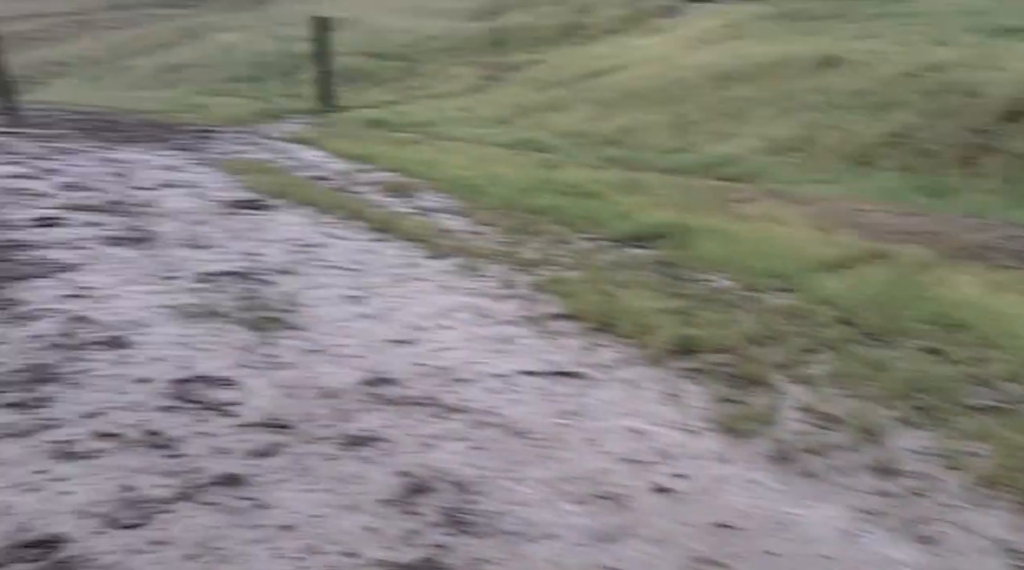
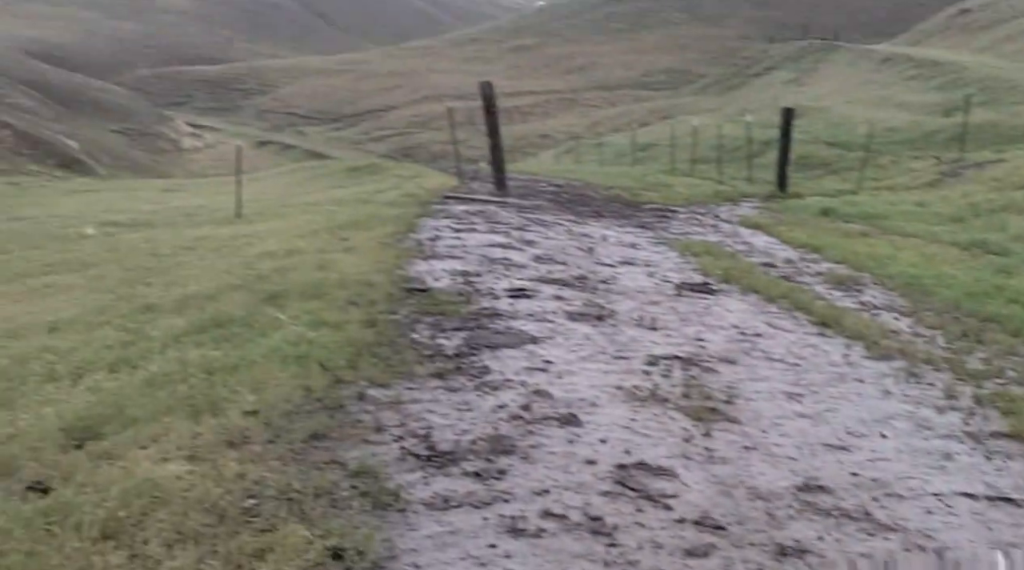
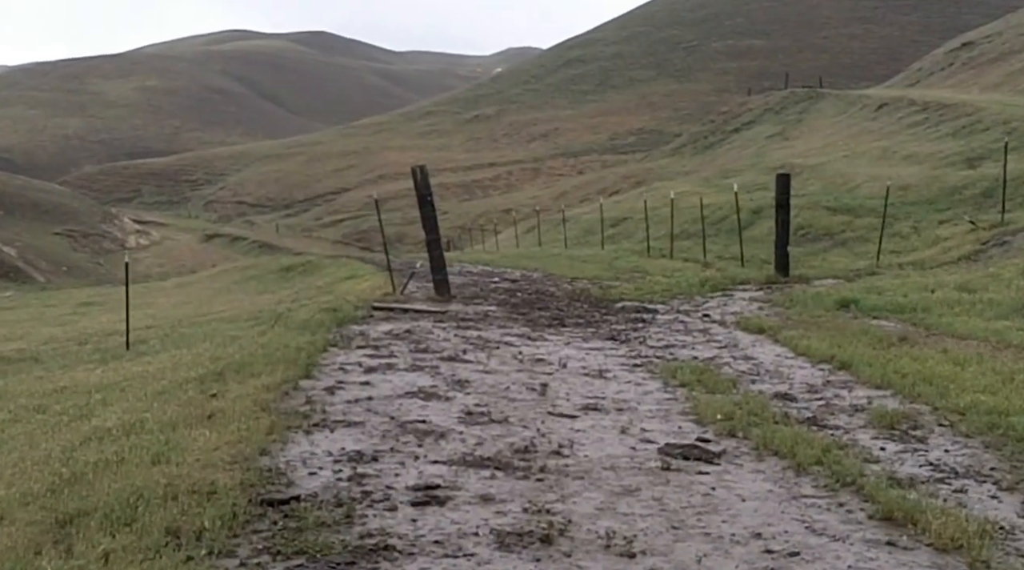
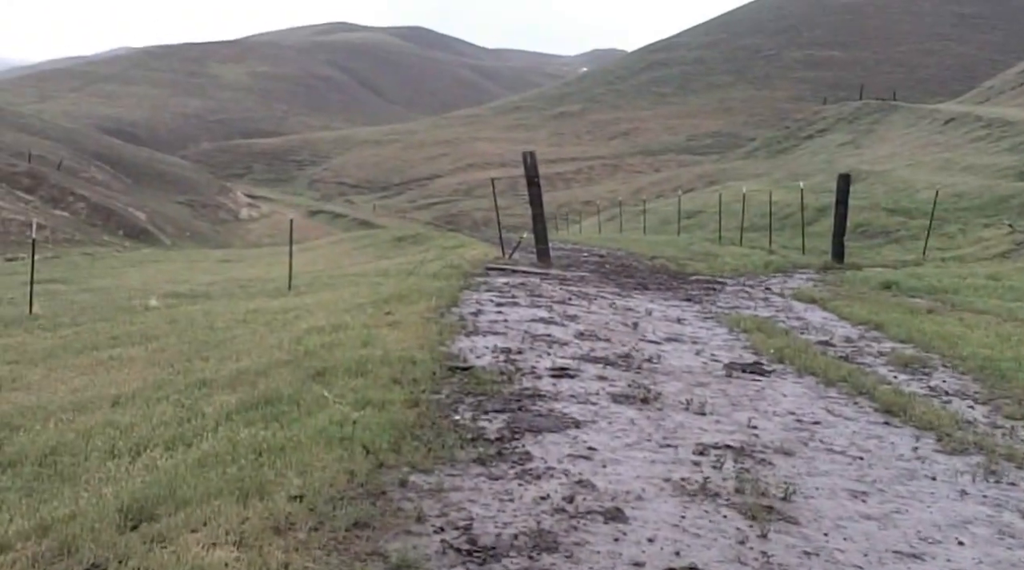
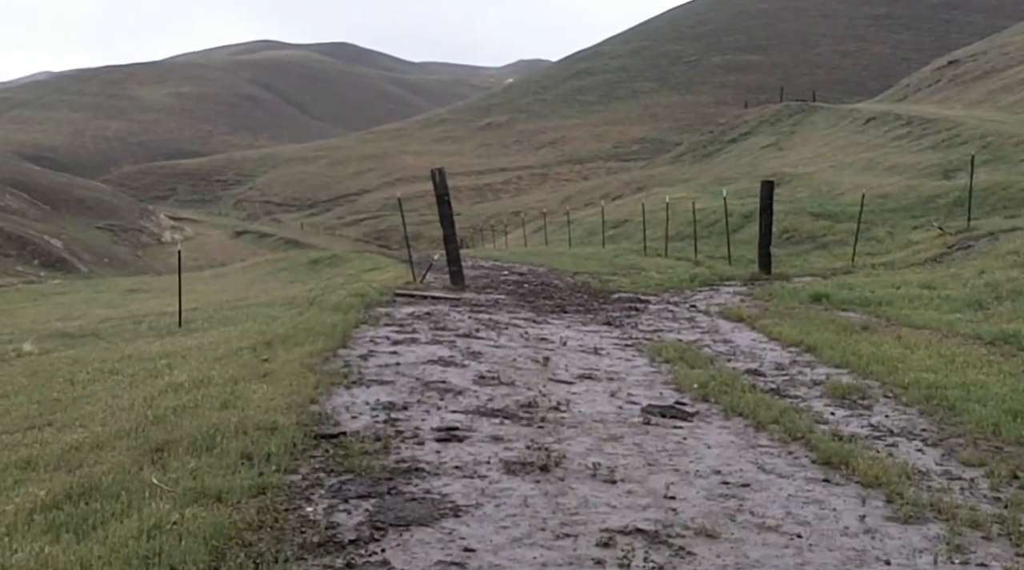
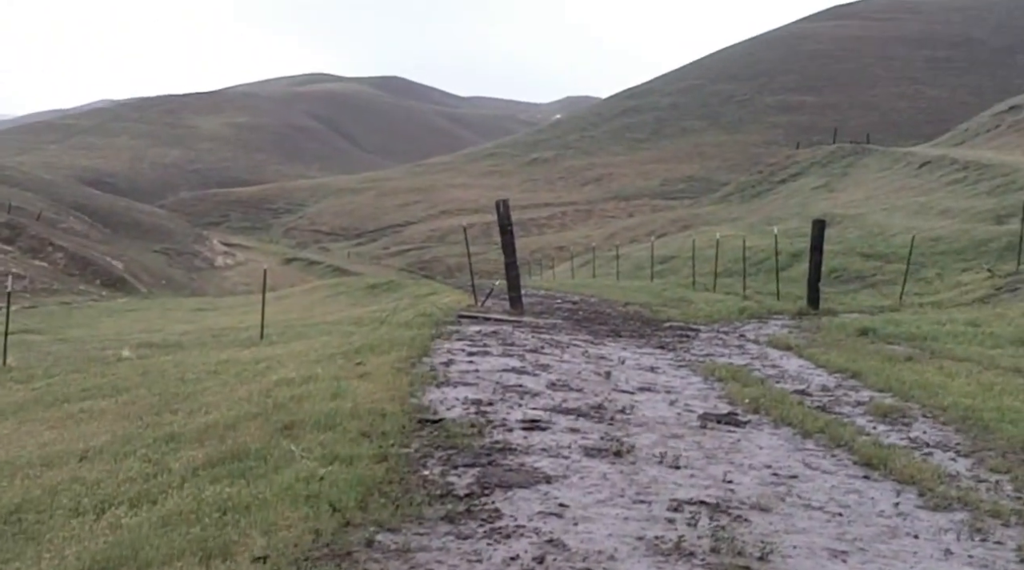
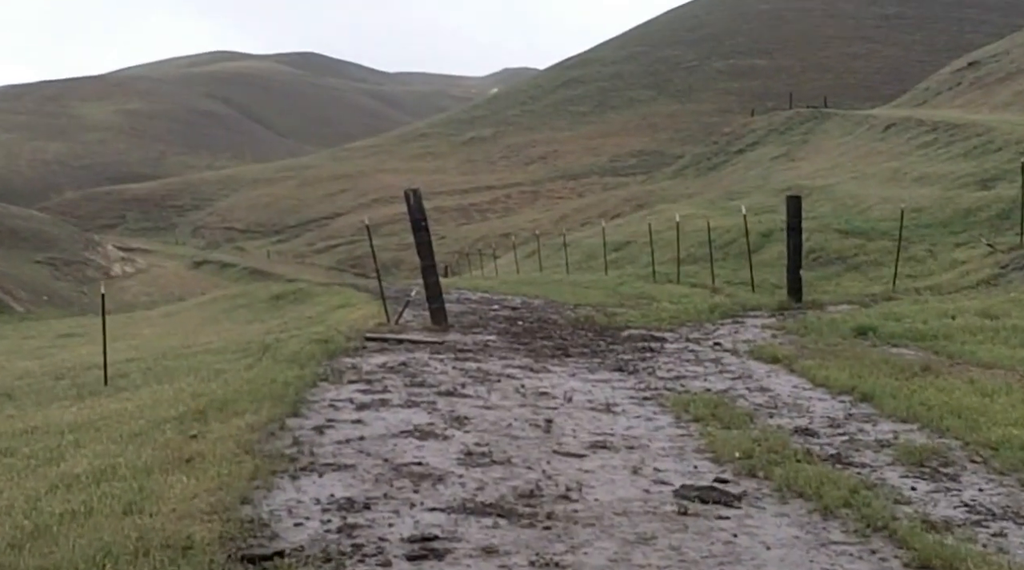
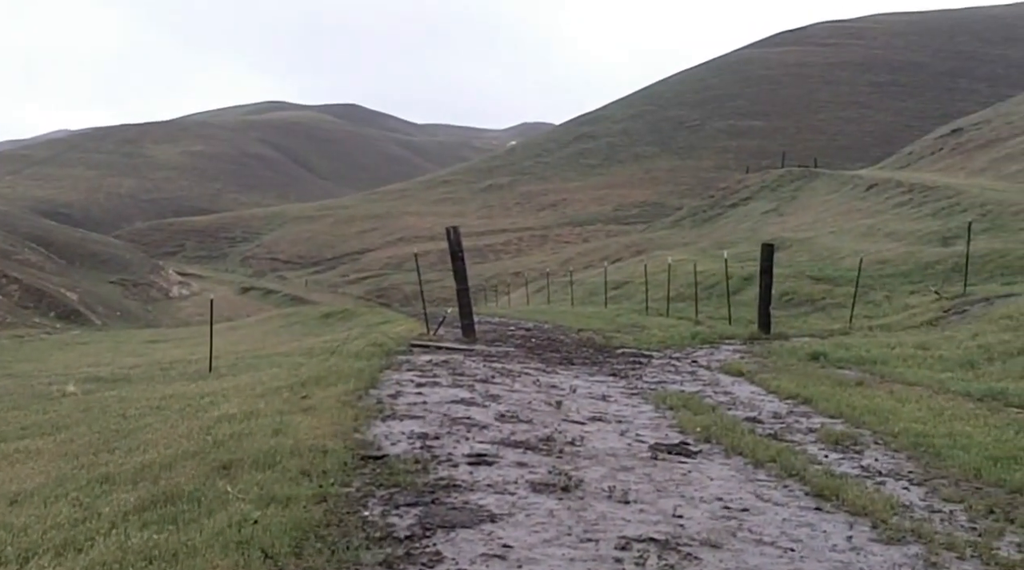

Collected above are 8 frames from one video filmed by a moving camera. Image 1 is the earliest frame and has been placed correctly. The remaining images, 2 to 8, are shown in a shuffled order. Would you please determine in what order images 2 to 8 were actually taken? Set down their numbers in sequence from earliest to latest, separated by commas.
2, 4, 6, 8, 5, 3, 7
